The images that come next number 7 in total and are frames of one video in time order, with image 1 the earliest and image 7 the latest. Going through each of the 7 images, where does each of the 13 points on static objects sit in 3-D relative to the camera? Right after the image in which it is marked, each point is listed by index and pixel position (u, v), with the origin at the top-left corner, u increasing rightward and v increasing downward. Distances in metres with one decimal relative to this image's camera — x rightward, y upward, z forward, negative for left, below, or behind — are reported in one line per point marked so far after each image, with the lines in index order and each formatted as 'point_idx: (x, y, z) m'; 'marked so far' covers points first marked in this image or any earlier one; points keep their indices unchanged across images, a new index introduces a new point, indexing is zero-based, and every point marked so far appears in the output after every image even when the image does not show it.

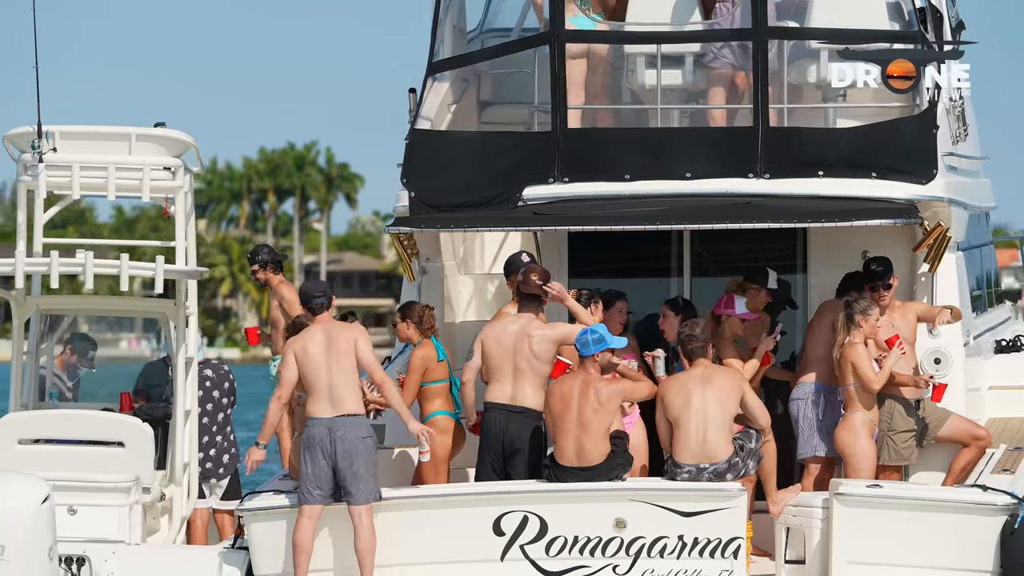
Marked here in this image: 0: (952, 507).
0: (+1.9, -0.9, +6.1) m
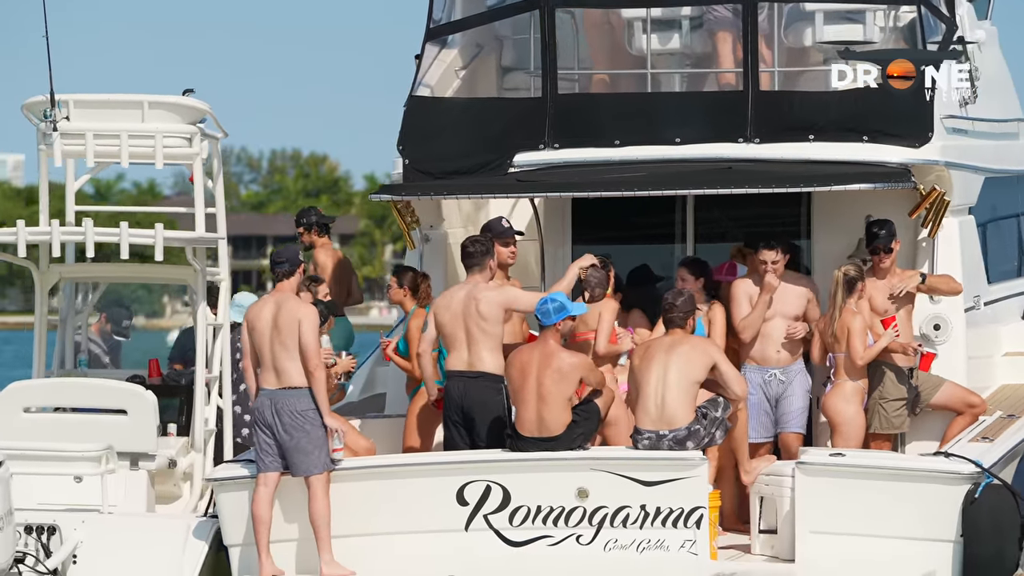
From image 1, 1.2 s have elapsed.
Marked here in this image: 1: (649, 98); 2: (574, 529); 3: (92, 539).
0: (+1.7, -0.8, +5.9) m
1: (+0.8, +1.2, +8.5) m
2: (+0.3, -1.1, +6.4) m
3: (-2.3, -1.3, +7.6) m
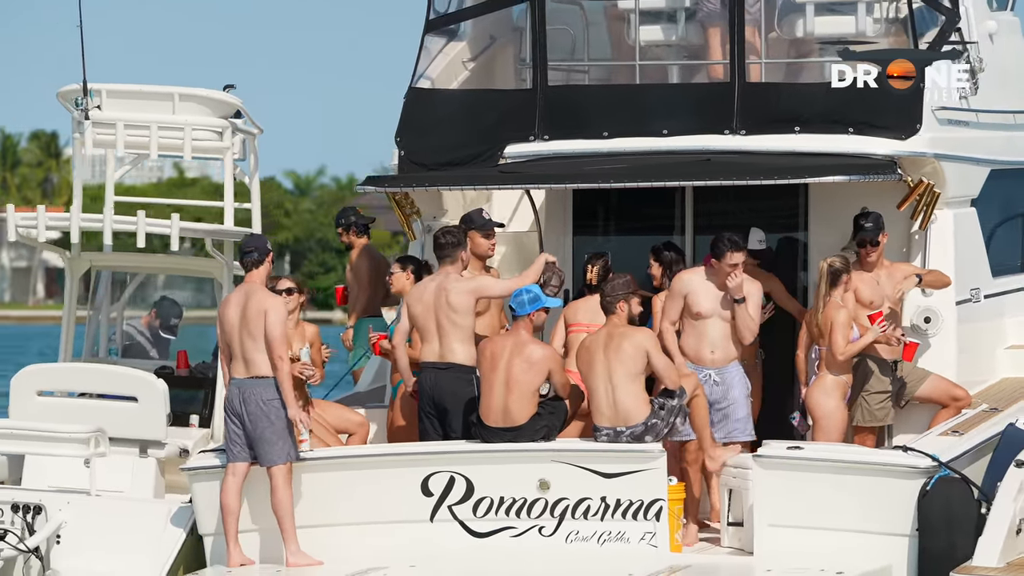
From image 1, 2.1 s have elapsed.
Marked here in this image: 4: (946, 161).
0: (+1.5, -0.8, +5.9) m
1: (+0.8, +1.2, +8.5) m
2: (+0.1, -1.1, +6.4) m
3: (-2.4, -1.3, +7.7) m
4: (+2.5, +0.7, +8.2) m
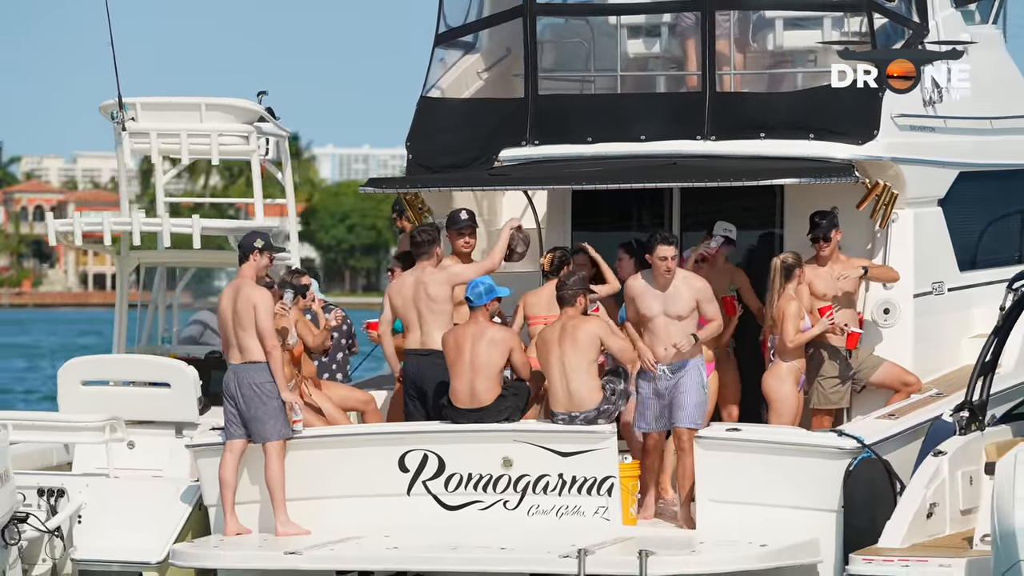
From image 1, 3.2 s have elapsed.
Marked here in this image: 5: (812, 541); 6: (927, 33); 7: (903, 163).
0: (+1.3, -0.8, +6.5) m
1: (+0.7, +1.2, +9.1) m
2: (-0.1, -1.0, +7.0) m
3: (-2.5, -1.2, +8.5) m
4: (+2.4, +0.8, +8.8) m
5: (+1.4, -1.2, +6.5) m
6: (+2.8, +1.6, +9.2) m
7: (+2.4, +0.8, +8.7) m
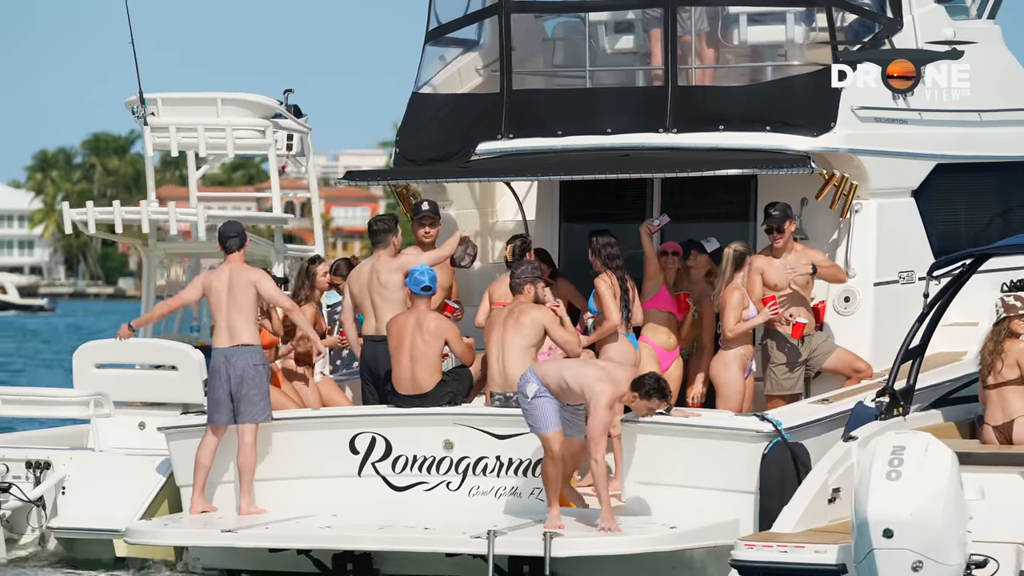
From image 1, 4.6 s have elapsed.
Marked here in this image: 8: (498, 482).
0: (+1.0, -0.7, +6.7) m
1: (+0.5, +1.3, +9.3) m
2: (-0.4, -1.0, +7.3) m
3: (-2.7, -1.2, +8.8) m
4: (+2.2, +0.8, +8.9) m
5: (+1.1, -1.1, +6.7) m
6: (+2.6, +1.7, +9.3) m
7: (+2.2, +0.8, +8.9) m
8: (-0.1, -1.0, +7.2) m
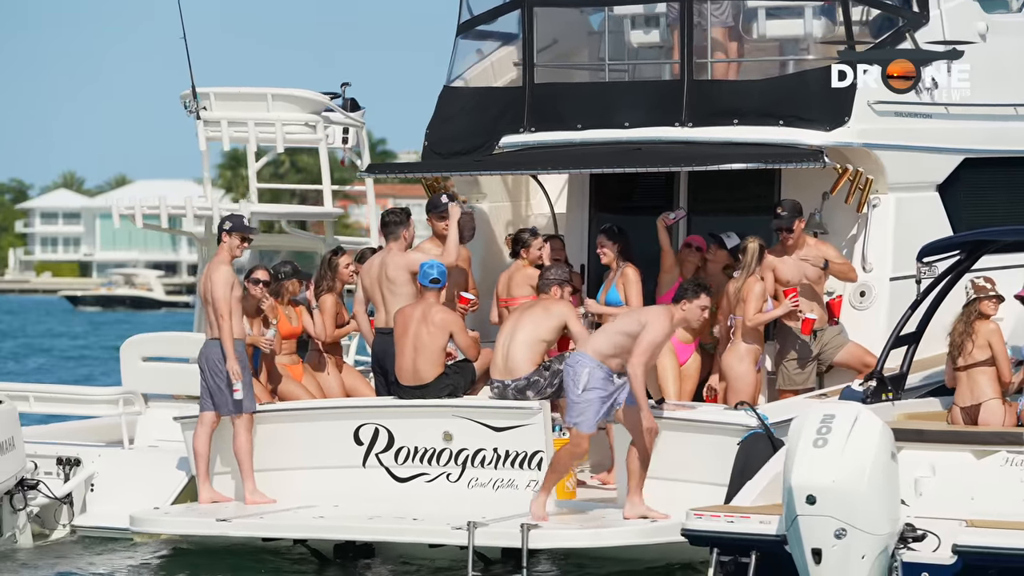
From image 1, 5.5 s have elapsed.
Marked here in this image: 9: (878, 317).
0: (+0.9, -0.7, +6.7) m
1: (+0.6, +1.3, +9.4) m
2: (-0.4, -0.9, +7.4) m
3: (-2.6, -1.1, +9.1) m
4: (+2.3, +0.9, +8.8) m
5: (+1.0, -1.1, +6.7) m
6: (+2.7, +1.7, +9.2) m
7: (+2.3, +0.9, +8.8) m
8: (-0.1, -1.0, +7.3) m
9: (+2.3, -0.2, +8.8) m
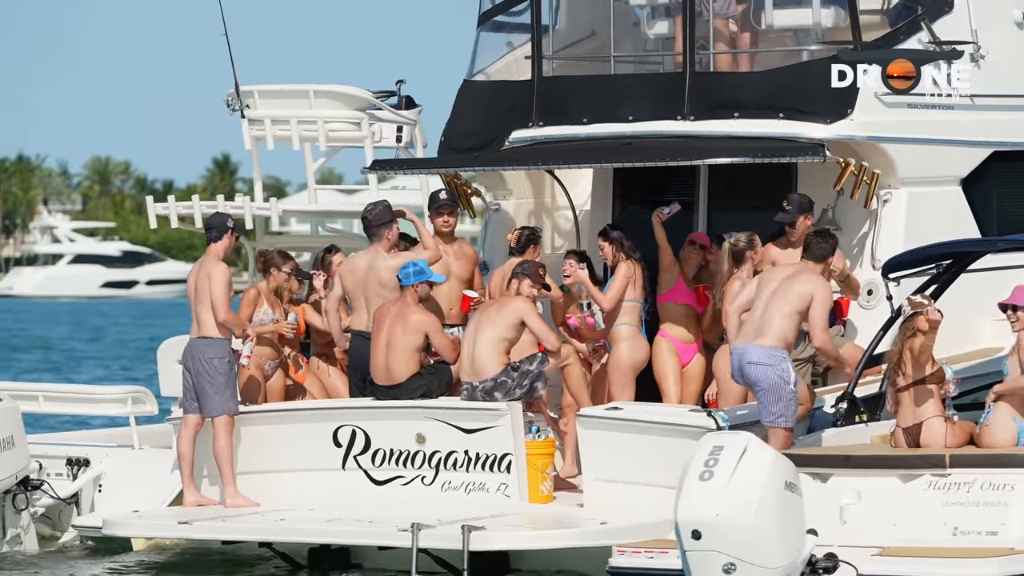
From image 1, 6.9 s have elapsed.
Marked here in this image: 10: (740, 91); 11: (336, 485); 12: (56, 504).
0: (+0.8, -0.7, +6.5) m
1: (+0.6, +1.4, +9.1) m
2: (-0.5, -0.9, +7.3) m
3: (-2.6, -1.1, +9.1) m
4: (+2.3, +0.9, +8.5) m
5: (+0.8, -1.1, +6.4) m
6: (+2.7, +1.8, +8.8) m
7: (+2.3, +0.9, +8.5) m
8: (-0.2, -1.0, +7.1) m
9: (+2.2, -0.2, +8.4) m
10: (+1.5, +1.2, +8.7) m
11: (-1.0, -1.0, +7.5) m
12: (-2.9, -1.3, +8.9) m
